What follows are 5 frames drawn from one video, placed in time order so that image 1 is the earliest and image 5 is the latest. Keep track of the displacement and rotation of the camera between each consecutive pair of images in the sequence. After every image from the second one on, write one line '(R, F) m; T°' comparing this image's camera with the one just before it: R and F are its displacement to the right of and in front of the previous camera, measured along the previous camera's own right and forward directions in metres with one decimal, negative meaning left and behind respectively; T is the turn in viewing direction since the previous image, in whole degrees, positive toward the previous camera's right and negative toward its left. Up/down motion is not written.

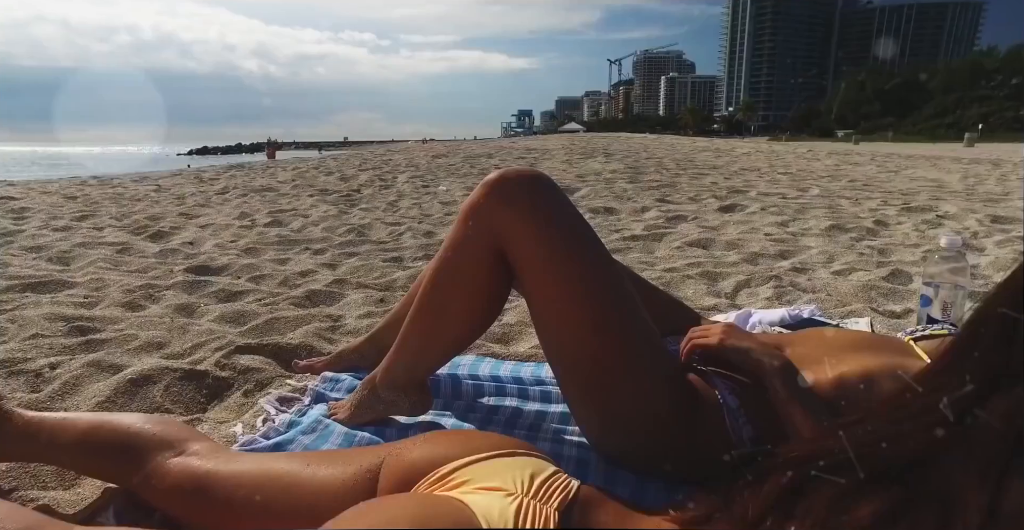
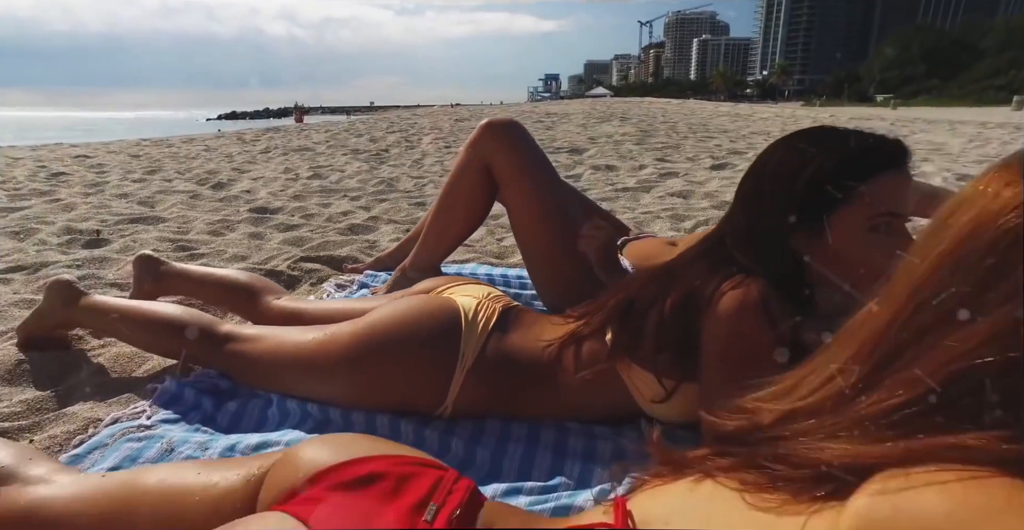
(+0.2, -0.7) m; -3°
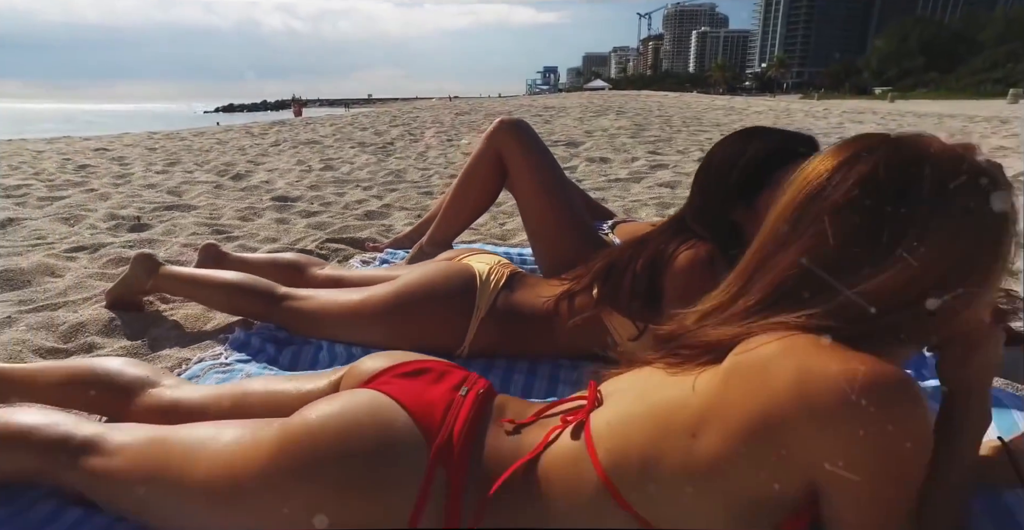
(0.0, -0.4) m; 0°
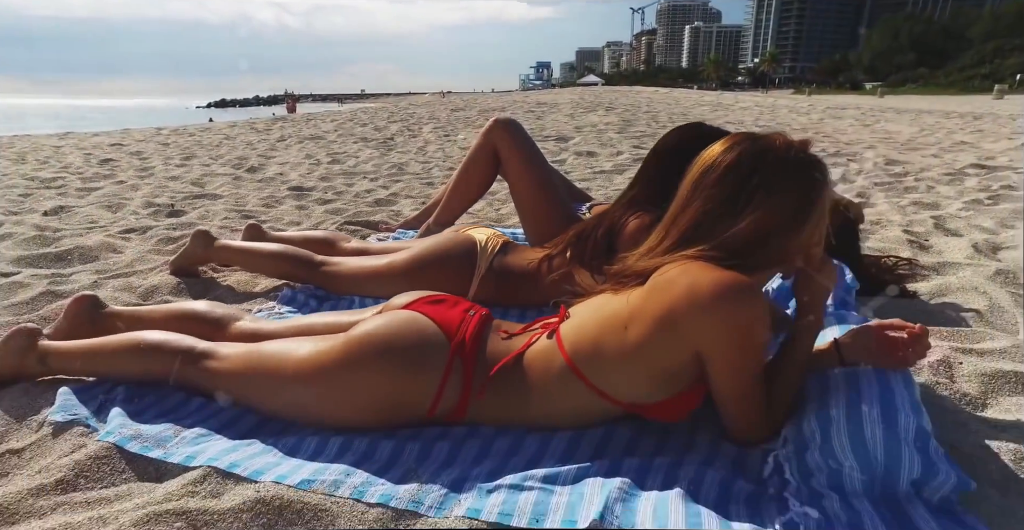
(0.0, -0.5) m; +1°
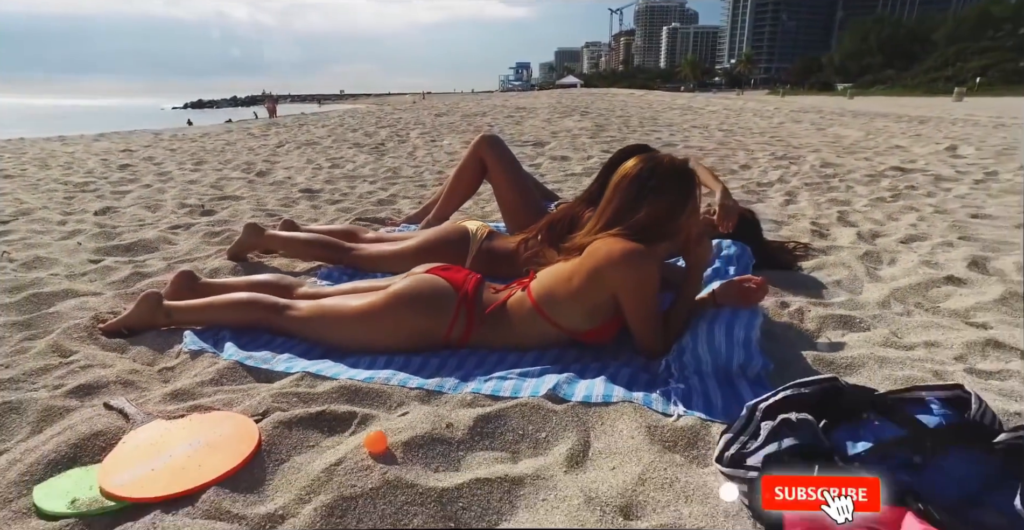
(0.0, -0.8) m; +2°
